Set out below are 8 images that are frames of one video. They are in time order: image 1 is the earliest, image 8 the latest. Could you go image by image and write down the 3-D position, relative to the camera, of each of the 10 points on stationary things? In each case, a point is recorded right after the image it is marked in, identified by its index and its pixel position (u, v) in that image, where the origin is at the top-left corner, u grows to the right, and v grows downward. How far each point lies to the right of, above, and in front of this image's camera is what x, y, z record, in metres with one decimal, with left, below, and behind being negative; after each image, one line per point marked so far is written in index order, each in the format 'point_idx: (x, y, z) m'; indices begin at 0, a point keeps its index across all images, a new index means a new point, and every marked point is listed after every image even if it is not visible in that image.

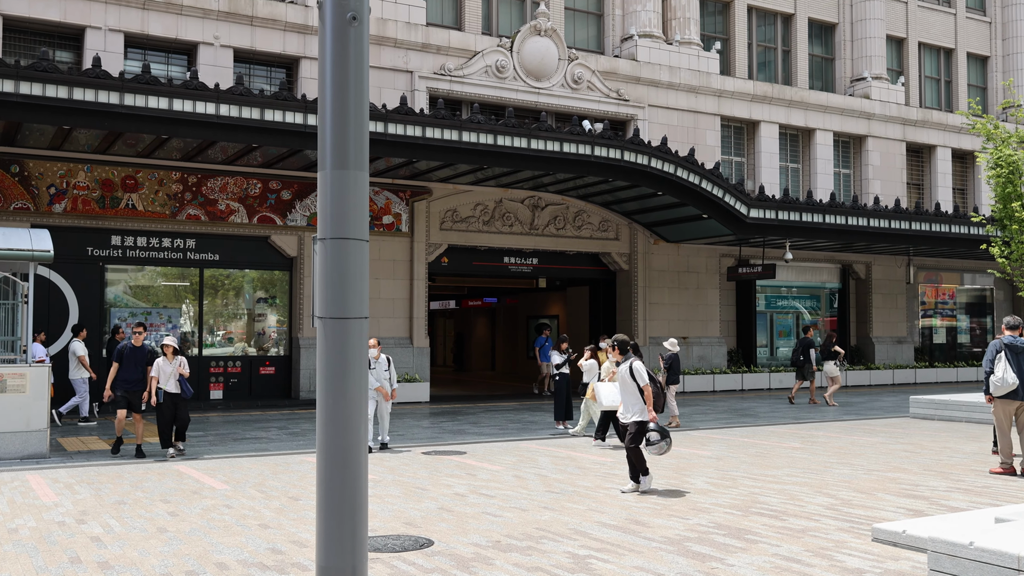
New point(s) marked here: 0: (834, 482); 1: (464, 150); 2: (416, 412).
0: (+3.1, -1.9, +9.6) m
1: (-0.9, +2.6, +18.8) m
2: (-1.8, -2.3, +18.4) m
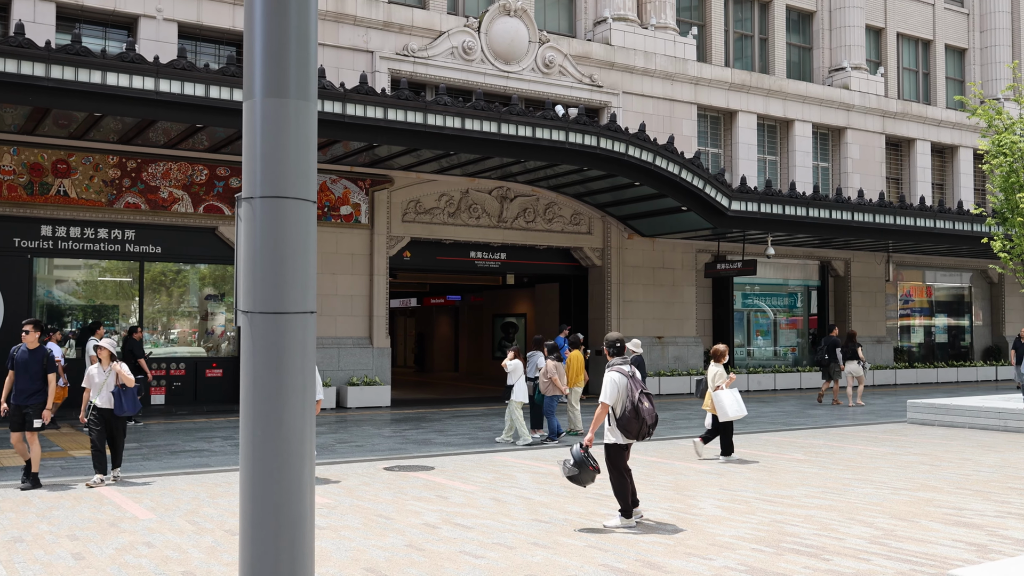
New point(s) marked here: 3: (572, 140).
0: (+3.0, -1.8, +8.3) m
1: (-1.5, +2.7, +17.3) m
2: (-2.3, -2.3, +16.9) m
3: (+1.1, +2.8, +18.7) m
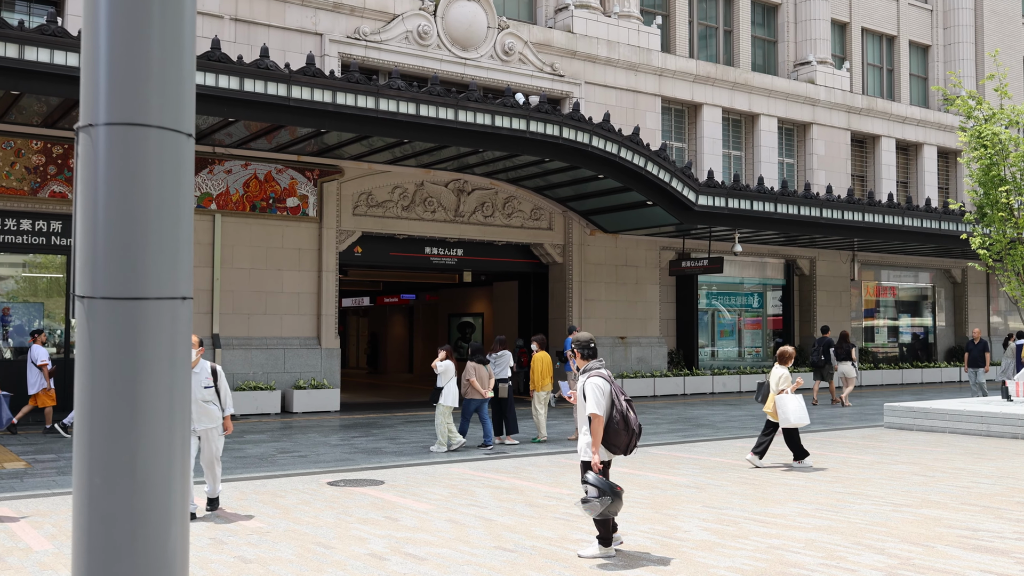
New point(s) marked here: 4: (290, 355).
0: (+2.7, -1.8, +7.4) m
1: (-2.2, +2.7, +16.2) m
2: (-3.0, -2.2, +15.8) m
3: (+0.4, +2.8, +17.7) m
4: (-4.2, -1.3, +18.5) m
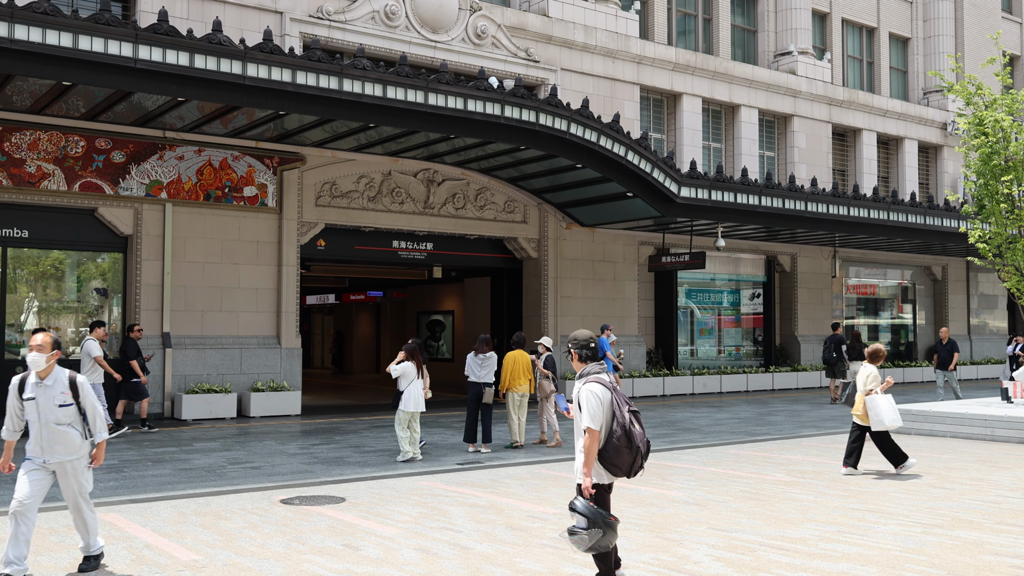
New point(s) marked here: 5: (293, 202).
0: (+2.5, -1.7, +6.4) m
1: (-2.6, +2.8, +15.0) m
2: (-3.4, -2.1, +14.6) m
3: (-0.1, +2.9, +16.6) m
4: (-4.7, -1.2, +17.3) m
5: (-4.0, +1.6, +17.9) m
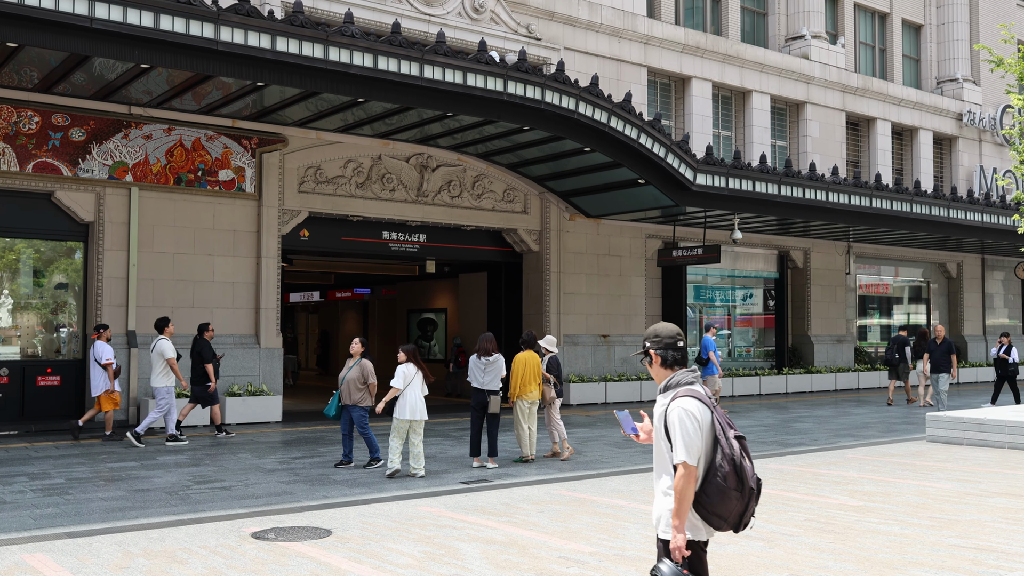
0: (+2.7, -1.6, +4.9) m
1: (-2.5, +2.9, +13.5) m
2: (-3.3, -2.0, +13.0) m
3: (0.0, +3.0, +15.0) m
4: (-4.6, -1.1, +15.7) m
5: (-3.9, +1.7, +16.3) m
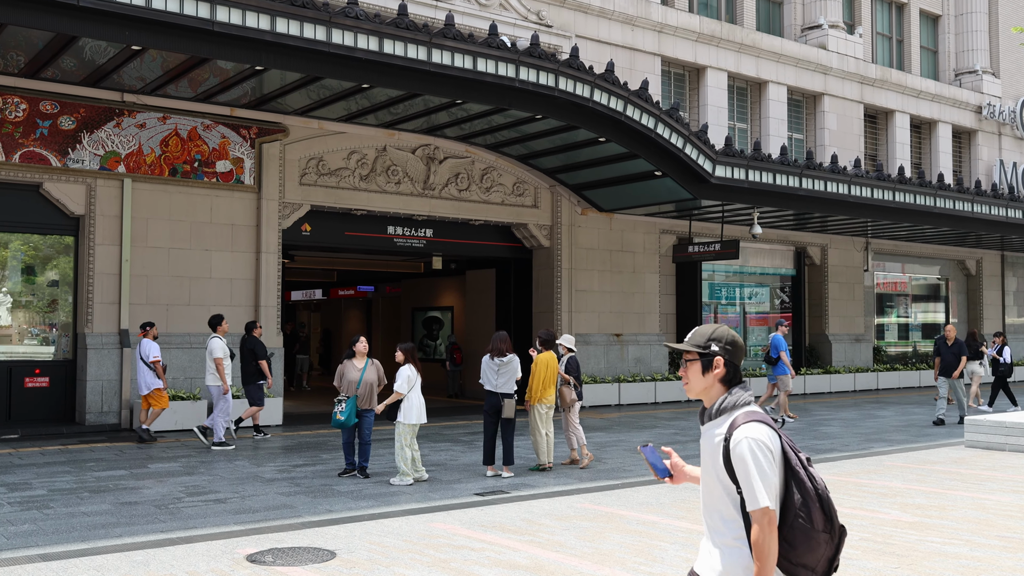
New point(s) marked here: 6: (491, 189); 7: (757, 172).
0: (+2.9, -1.6, +4.2) m
1: (-2.3, +3.0, +12.7) m
2: (-3.1, -2.0, +12.3) m
3: (+0.2, +3.1, +14.3) m
4: (-4.4, -1.0, +15.0) m
5: (-3.8, +1.7, +15.6) m
6: (-0.4, +1.8, +18.3) m
7: (+4.5, +2.1, +18.1) m
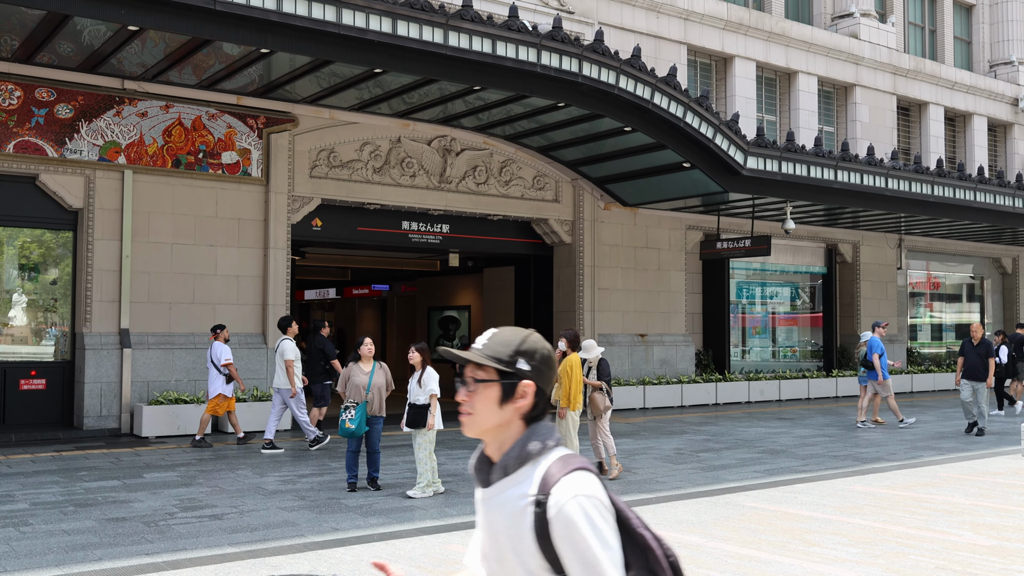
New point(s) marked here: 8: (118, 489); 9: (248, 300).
0: (+3.0, -1.6, +3.3) m
1: (-2.0, +3.0, +12.0) m
2: (-2.9, -1.9, +11.5) m
3: (+0.5, +3.1, +13.5) m
4: (-4.1, -1.0, +14.2) m
5: (-3.4, +1.8, +14.8) m
6: (0.0, +1.9, +17.5) m
7: (+4.8, +2.1, +17.2) m
8: (-3.6, -1.8, +9.0) m
9: (-3.9, -0.2, +14.7) m
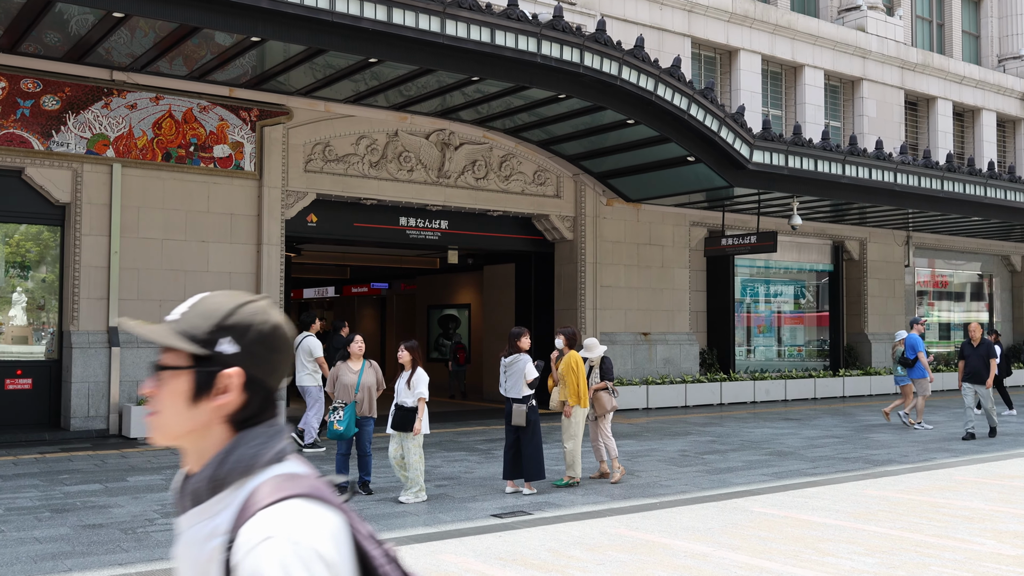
0: (+3.0, -1.5, +2.9) m
1: (-2.1, +3.0, +11.6) m
2: (-2.9, -1.9, +11.1) m
3: (+0.5, +3.1, +13.1) m
4: (-4.1, -0.9, +13.9) m
5: (-3.5, +1.8, +14.4) m
6: (0.0, +1.9, +17.1) m
7: (+4.9, +2.2, +16.8) m
8: (-3.6, -1.8, +8.7) m
9: (-3.9, -0.1, +14.3) m
